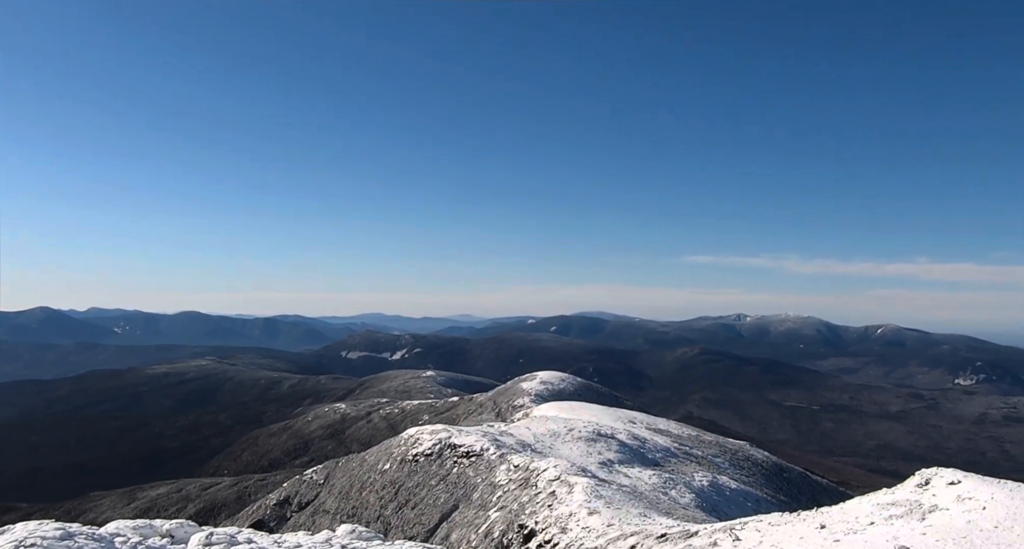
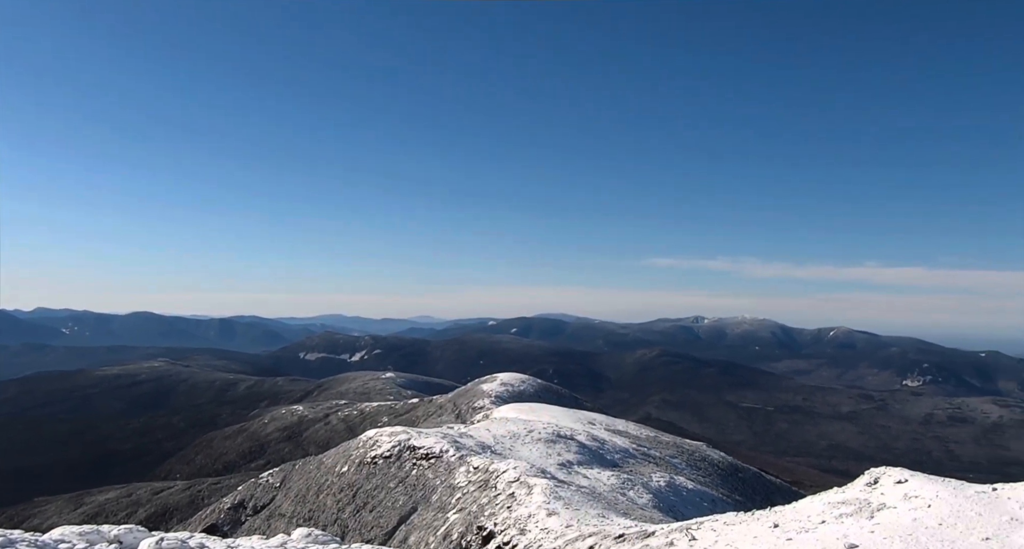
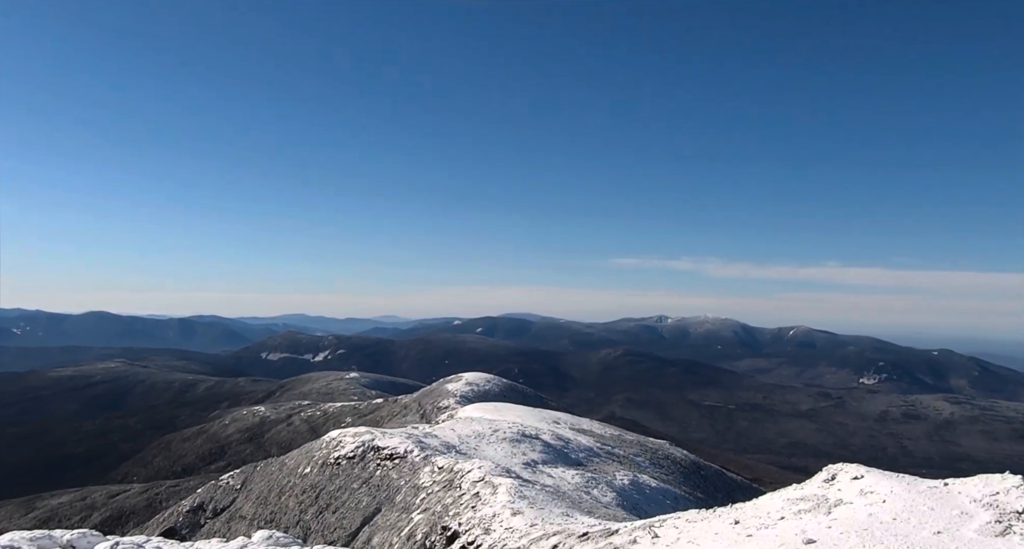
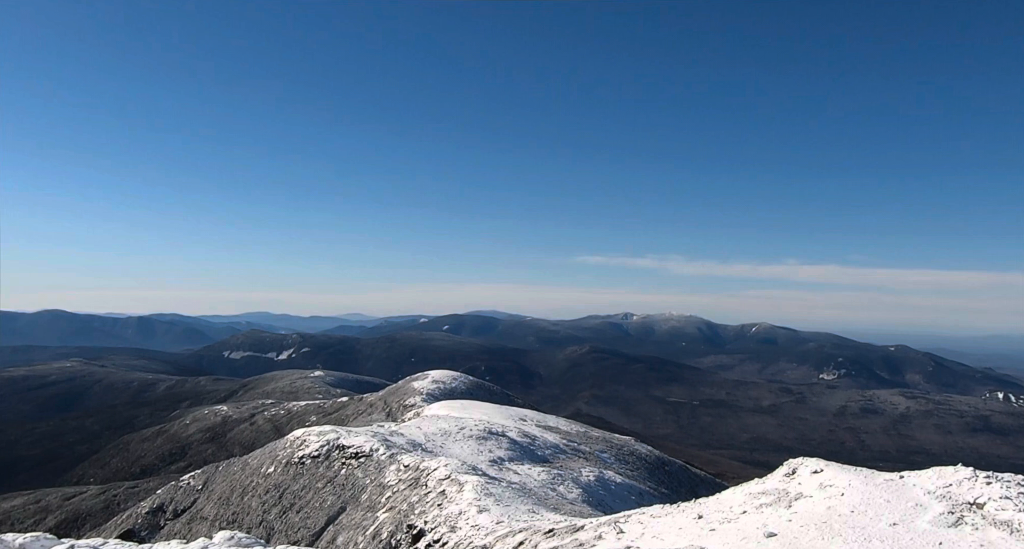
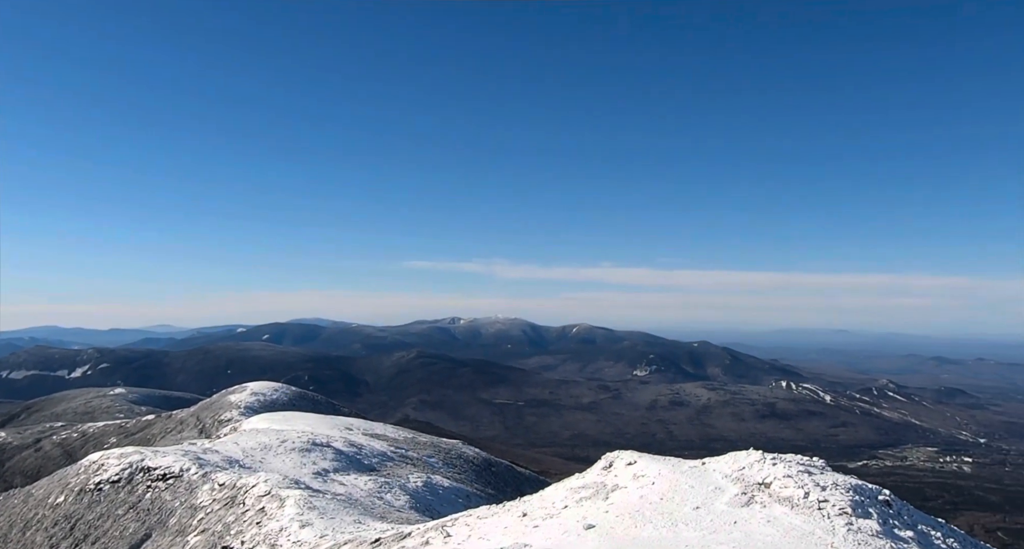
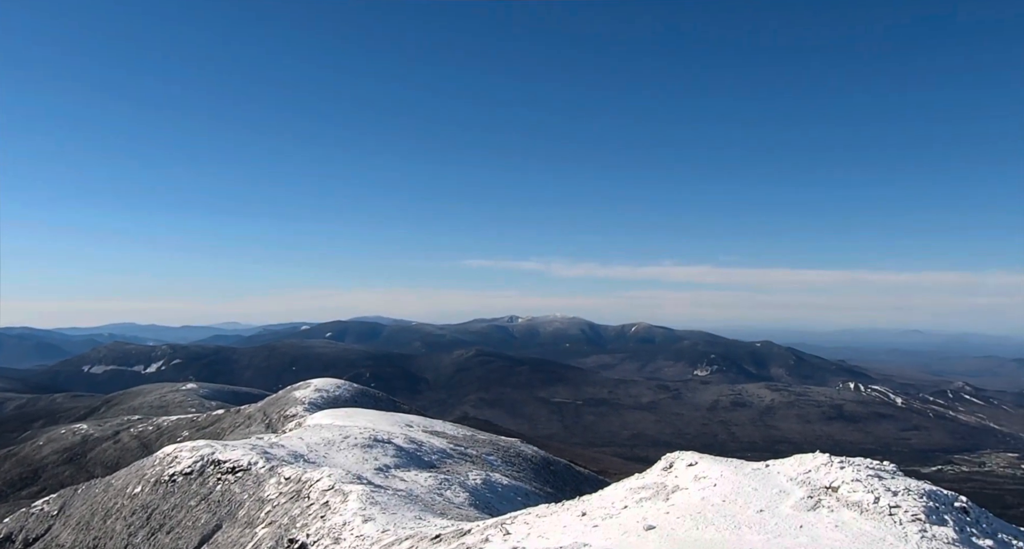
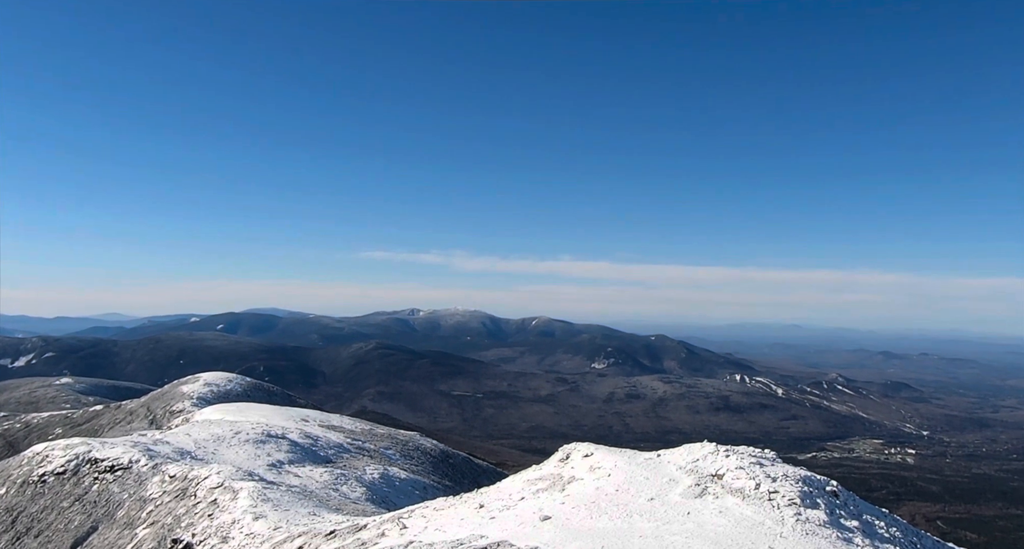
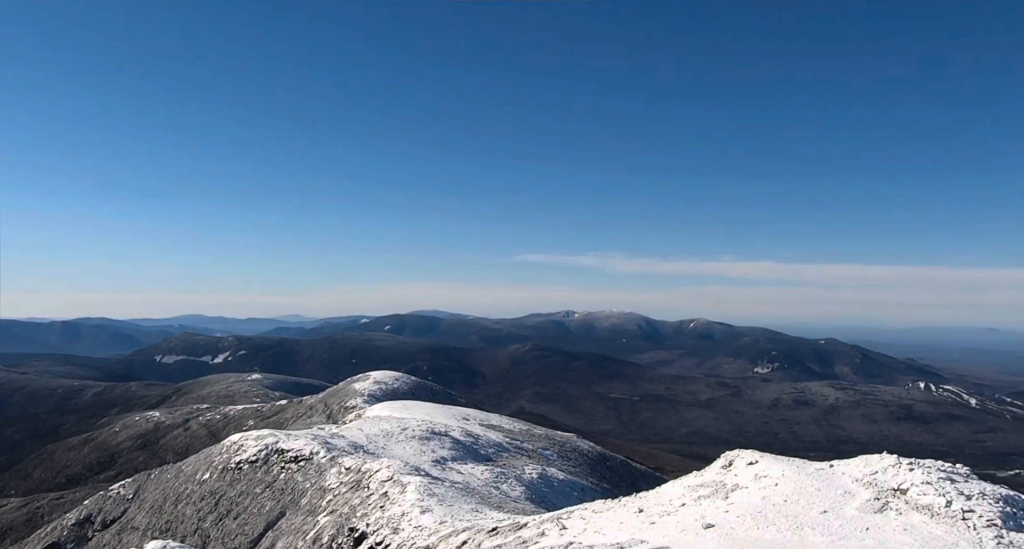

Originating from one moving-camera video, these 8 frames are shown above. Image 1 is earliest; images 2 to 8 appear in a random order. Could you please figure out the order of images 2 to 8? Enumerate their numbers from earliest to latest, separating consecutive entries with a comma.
2, 3, 4, 8, 6, 5, 7
